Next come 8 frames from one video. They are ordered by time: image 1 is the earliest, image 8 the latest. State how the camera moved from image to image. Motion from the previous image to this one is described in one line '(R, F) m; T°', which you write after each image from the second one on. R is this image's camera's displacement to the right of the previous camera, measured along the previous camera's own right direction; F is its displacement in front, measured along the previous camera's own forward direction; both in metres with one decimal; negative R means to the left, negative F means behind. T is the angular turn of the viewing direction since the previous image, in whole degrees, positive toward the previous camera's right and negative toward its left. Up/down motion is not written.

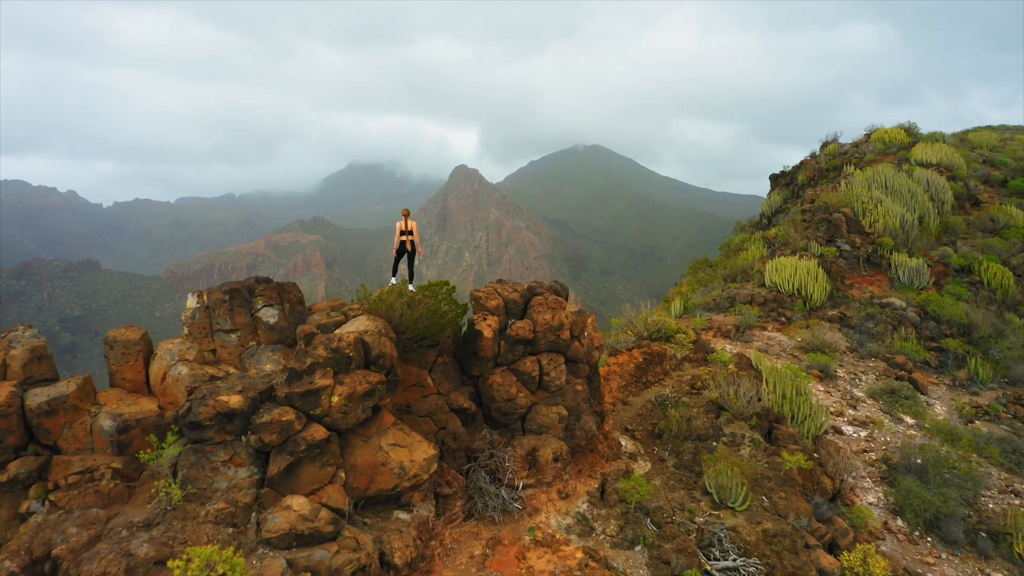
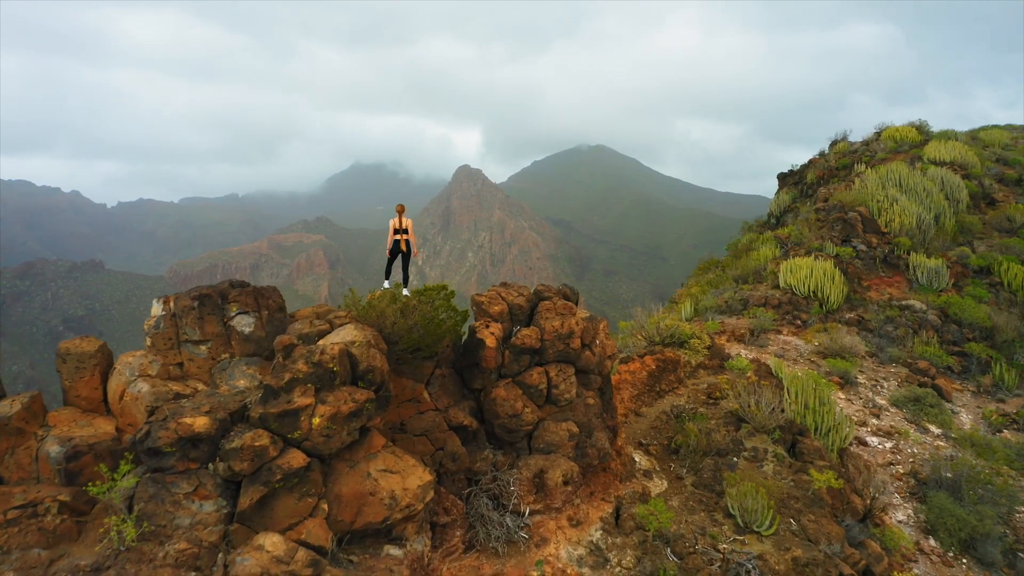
(0.0, +0.5) m; 0°
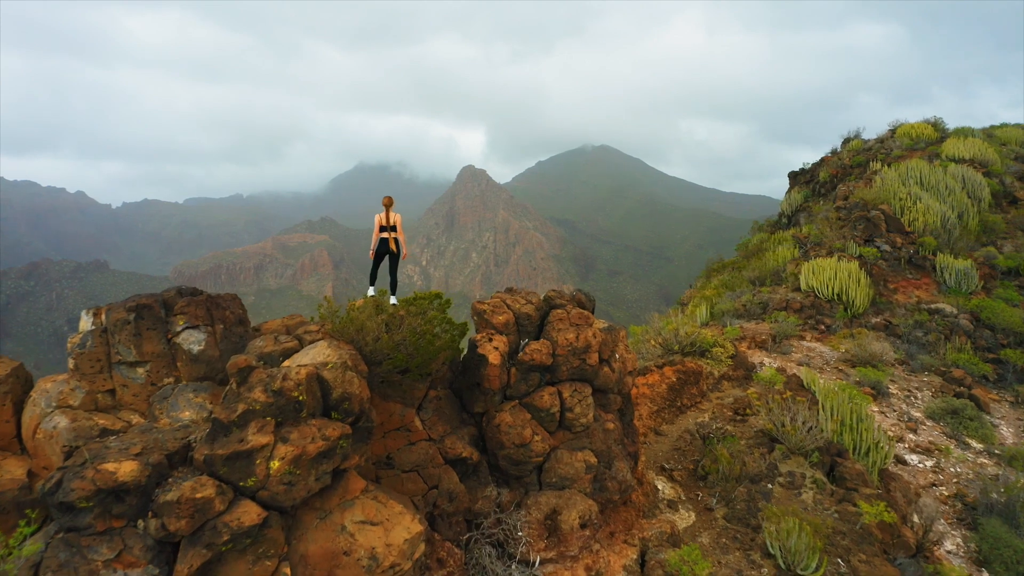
(0.0, +0.7) m; 0°
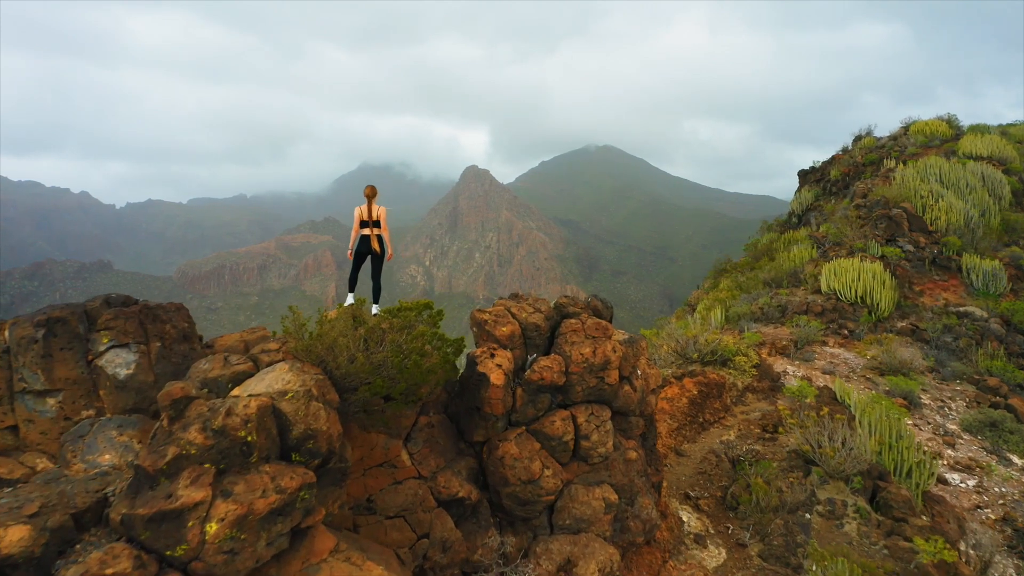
(0.0, +0.6) m; 0°
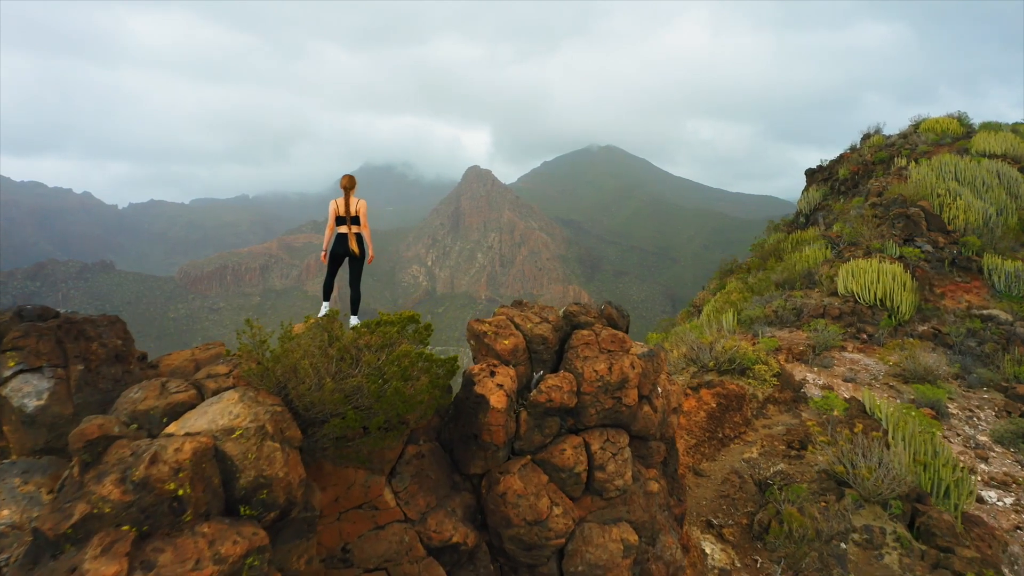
(0.0, +0.5) m; 0°
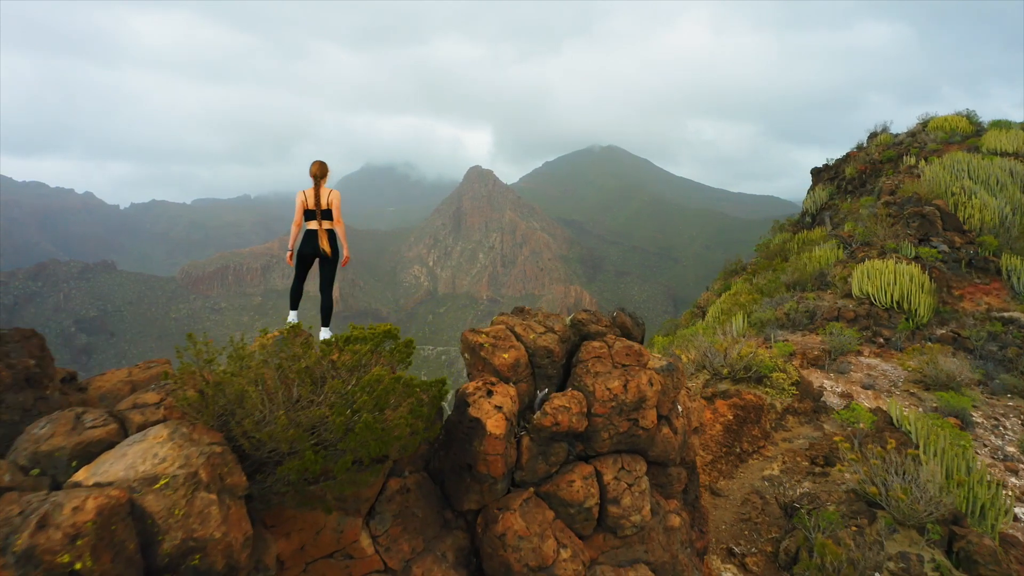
(0.0, +0.4) m; 0°
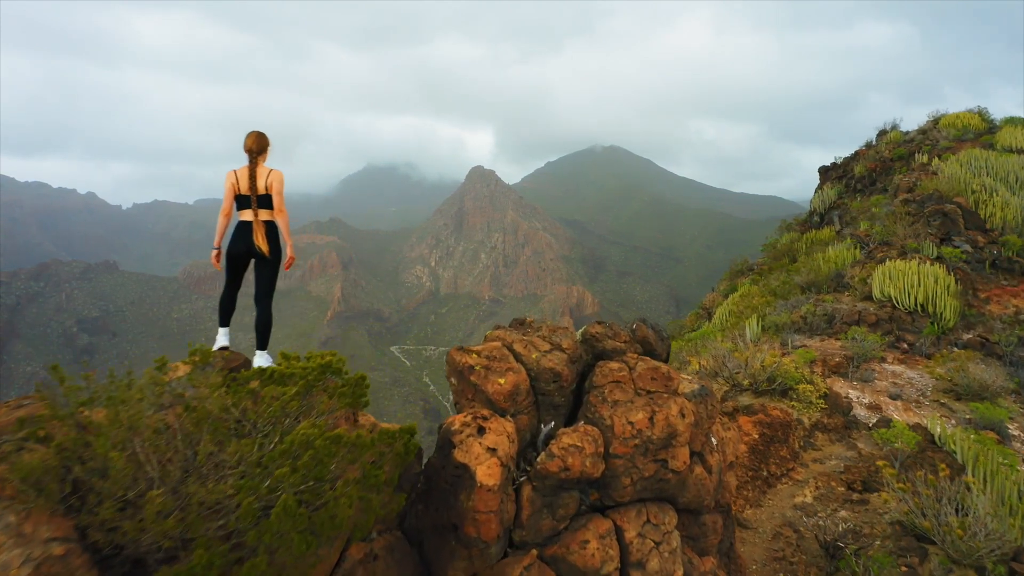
(0.0, +0.6) m; 0°
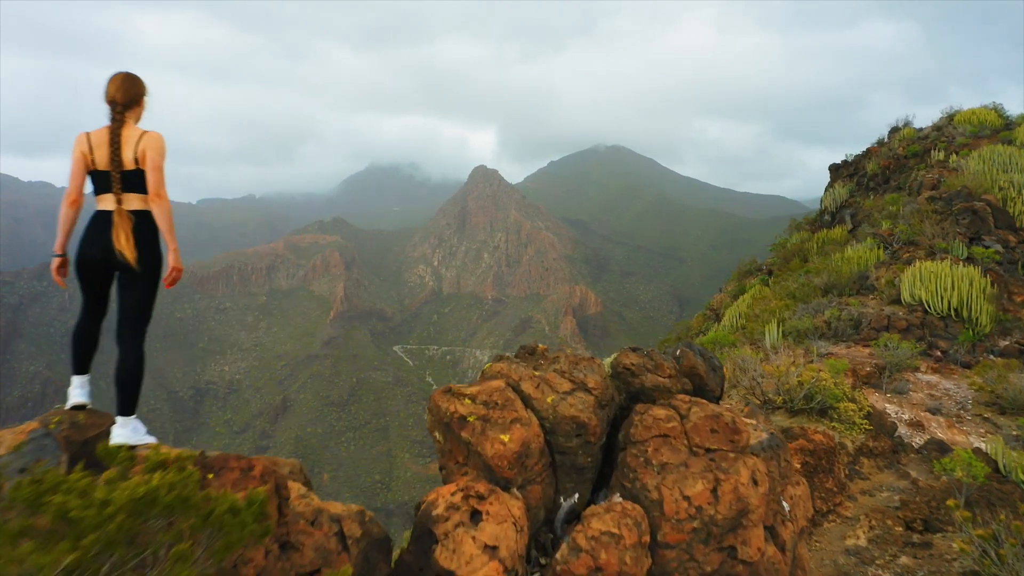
(0.0, +0.6) m; 0°
